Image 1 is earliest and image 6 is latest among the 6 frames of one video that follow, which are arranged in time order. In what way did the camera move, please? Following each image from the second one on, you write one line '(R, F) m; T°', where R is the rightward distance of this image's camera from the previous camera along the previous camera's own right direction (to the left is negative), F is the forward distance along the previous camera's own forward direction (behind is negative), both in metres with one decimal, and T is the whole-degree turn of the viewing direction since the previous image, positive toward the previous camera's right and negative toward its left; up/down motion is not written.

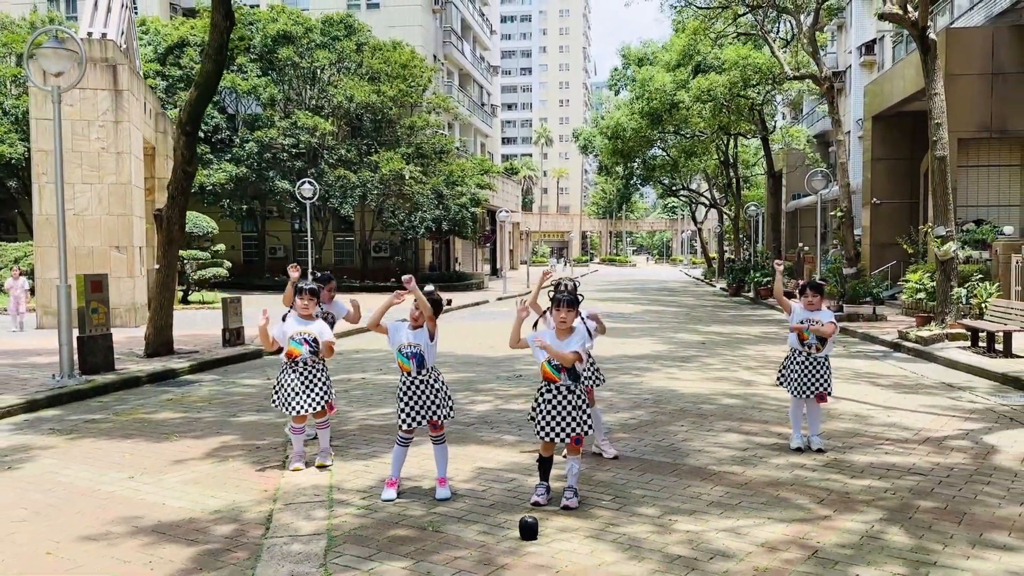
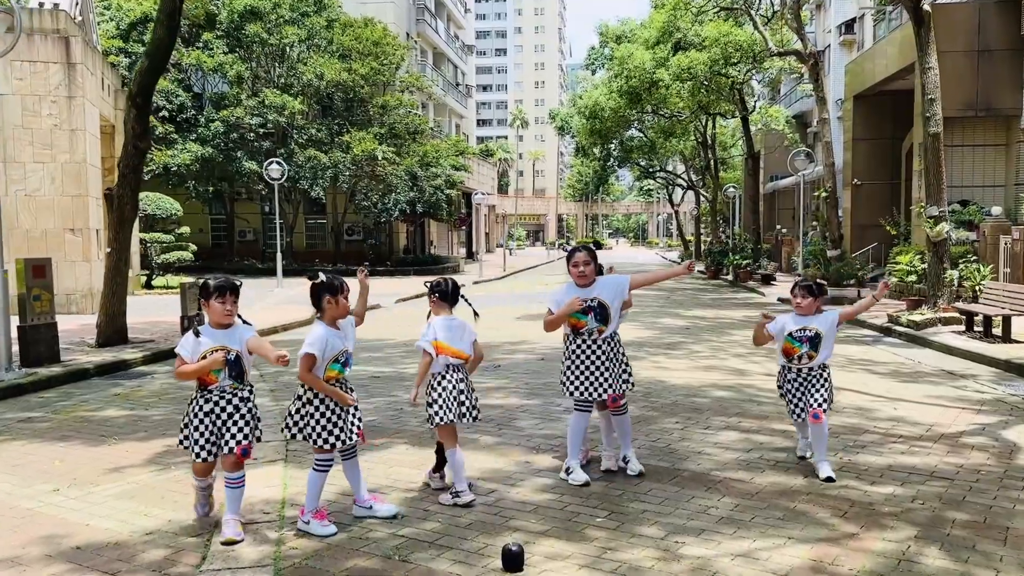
(0.0, +0.7) m; +2°
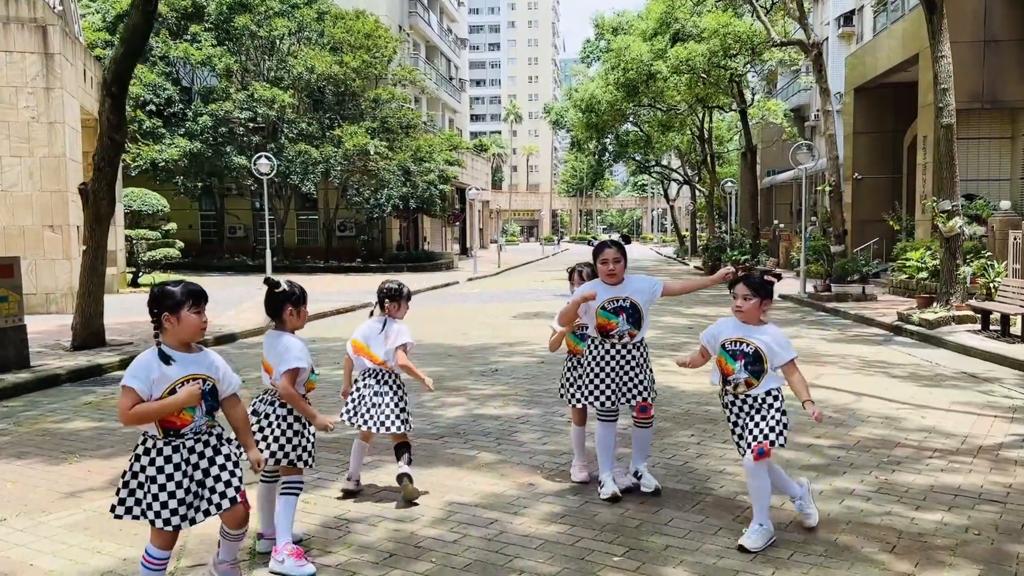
(0.0, +0.5) m; 0°
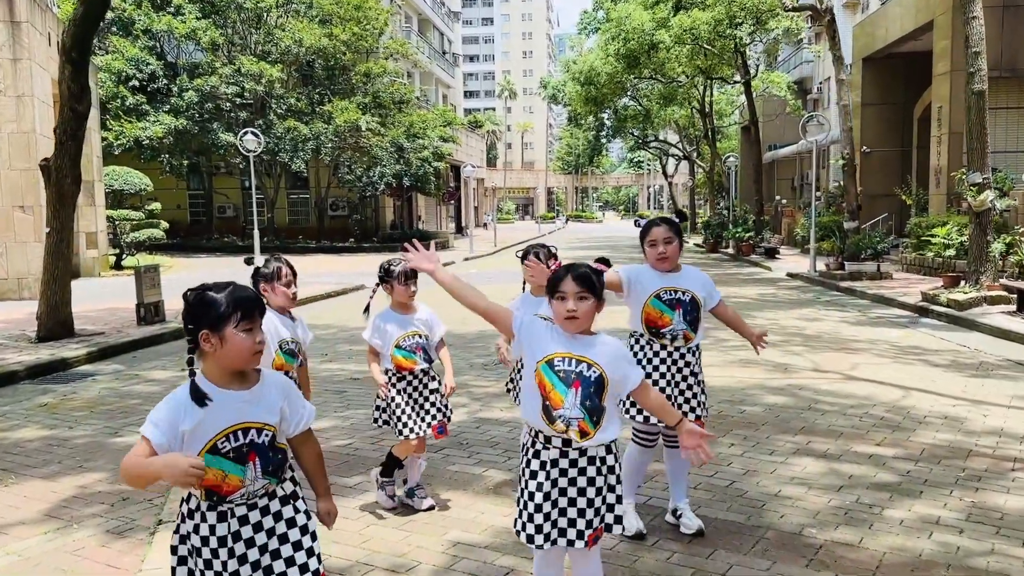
(-0.1, +0.9) m; 0°
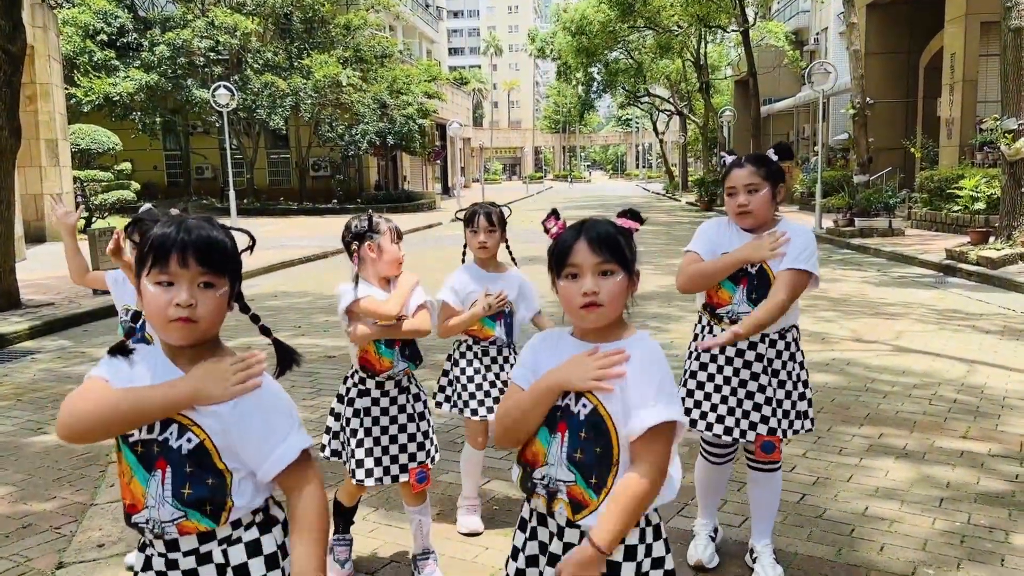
(-0.1, +1.0) m; +1°
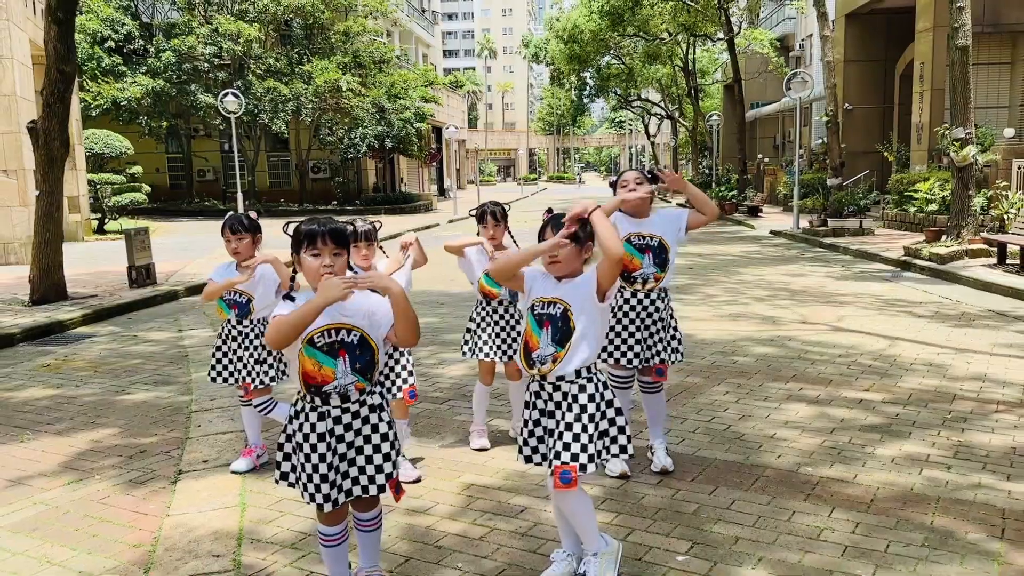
(0.0, -1.1) m; 0°
